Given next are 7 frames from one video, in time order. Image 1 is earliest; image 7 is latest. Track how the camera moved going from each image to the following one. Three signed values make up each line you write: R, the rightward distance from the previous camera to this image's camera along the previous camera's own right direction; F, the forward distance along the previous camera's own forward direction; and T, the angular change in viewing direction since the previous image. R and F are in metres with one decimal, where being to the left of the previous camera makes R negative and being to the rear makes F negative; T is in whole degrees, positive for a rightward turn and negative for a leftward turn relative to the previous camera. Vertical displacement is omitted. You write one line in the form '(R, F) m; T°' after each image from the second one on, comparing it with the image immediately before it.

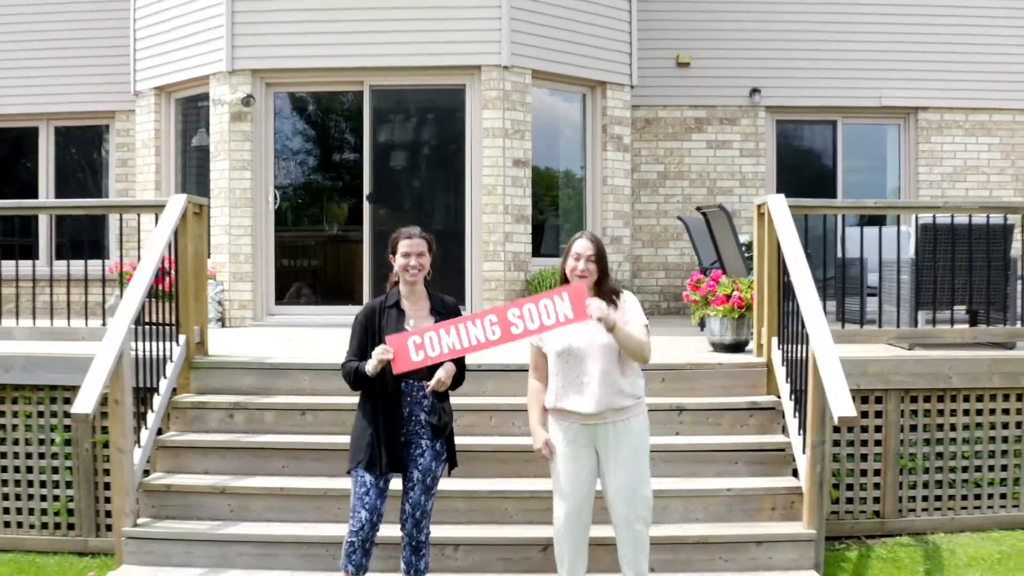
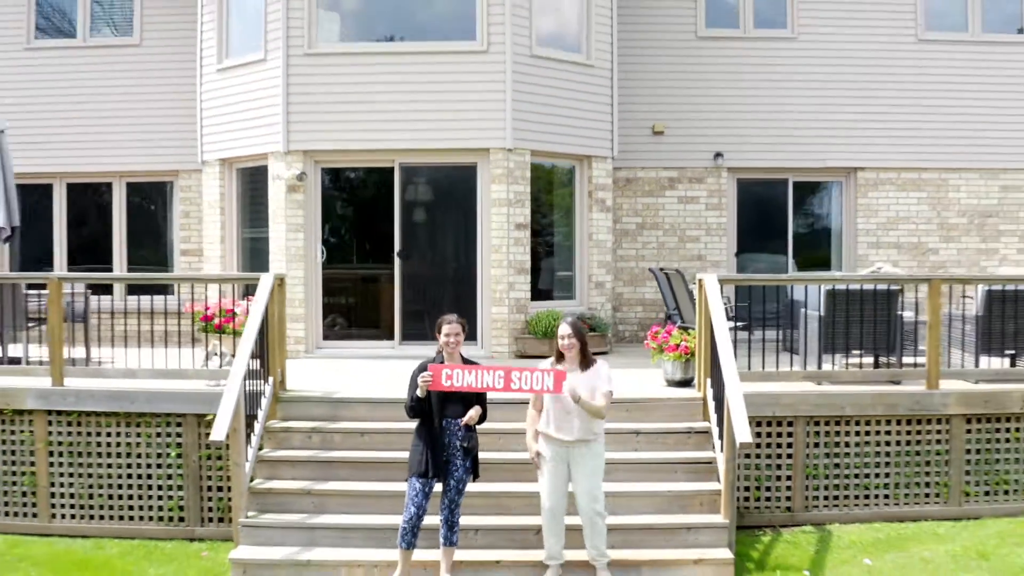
(0.0, -1.8) m; 0°
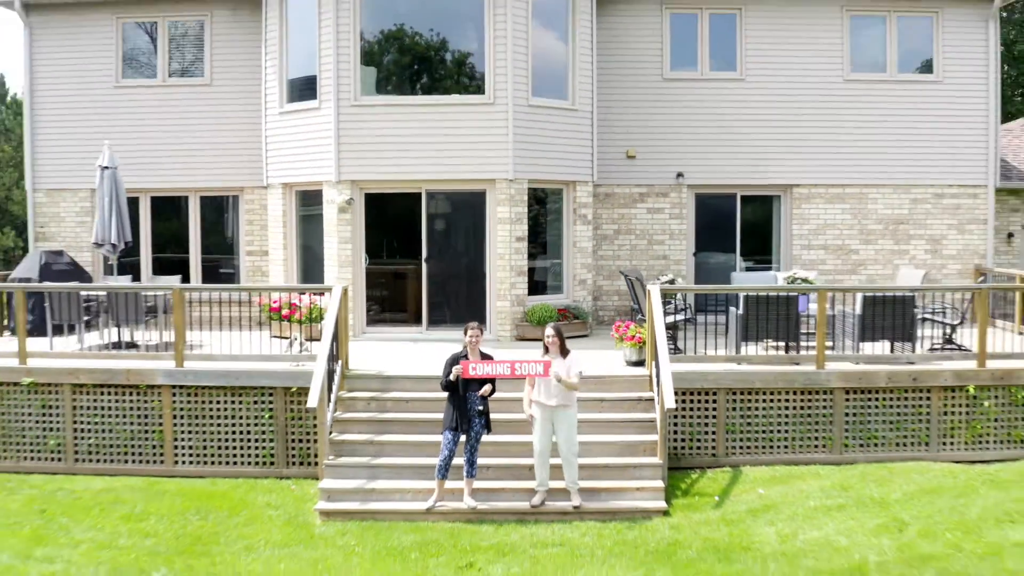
(0.0, -2.7) m; 0°
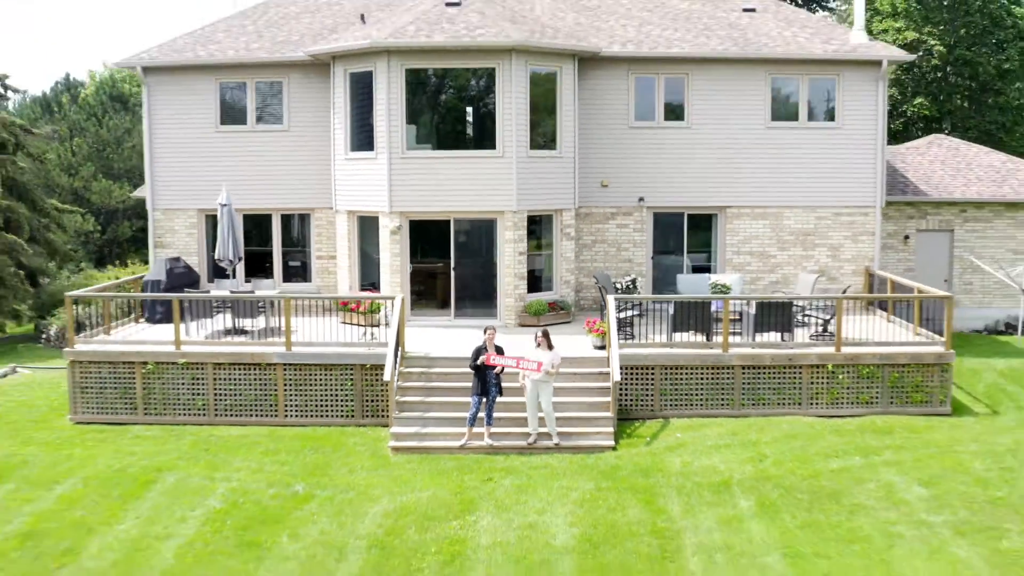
(0.0, -4.7) m; 0°
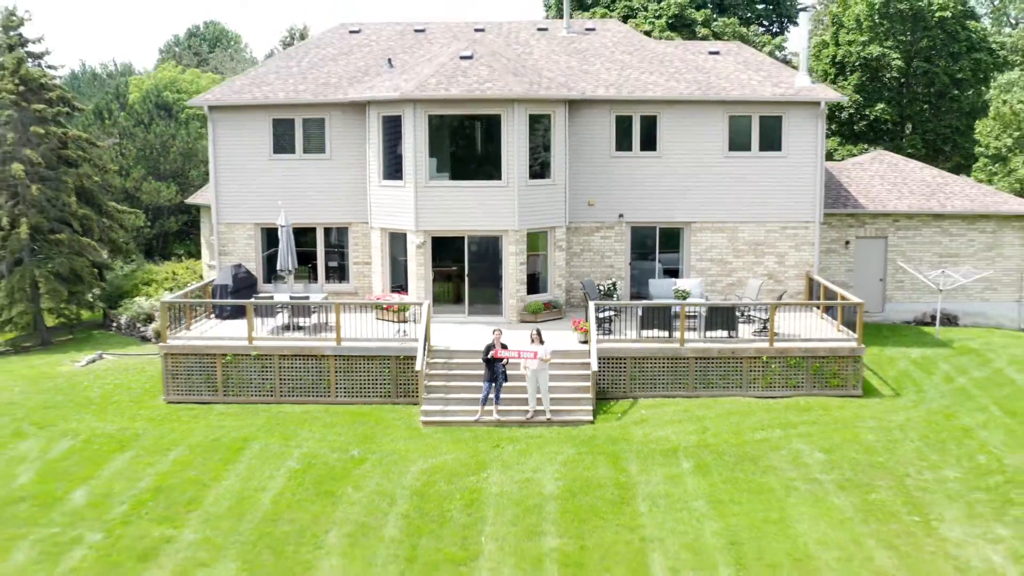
(0.0, -4.0) m; 0°
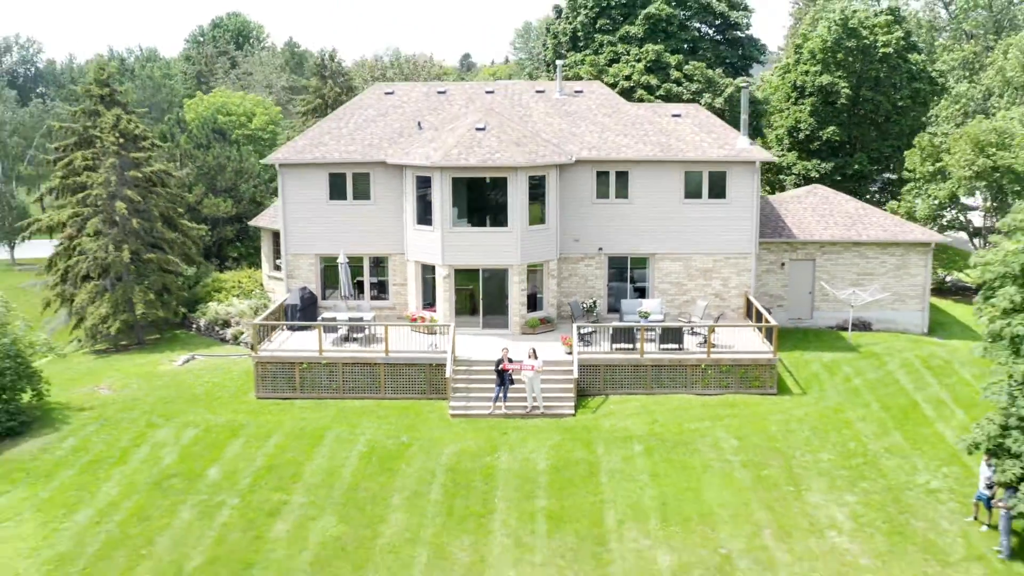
(0.0, -6.6) m; 0°
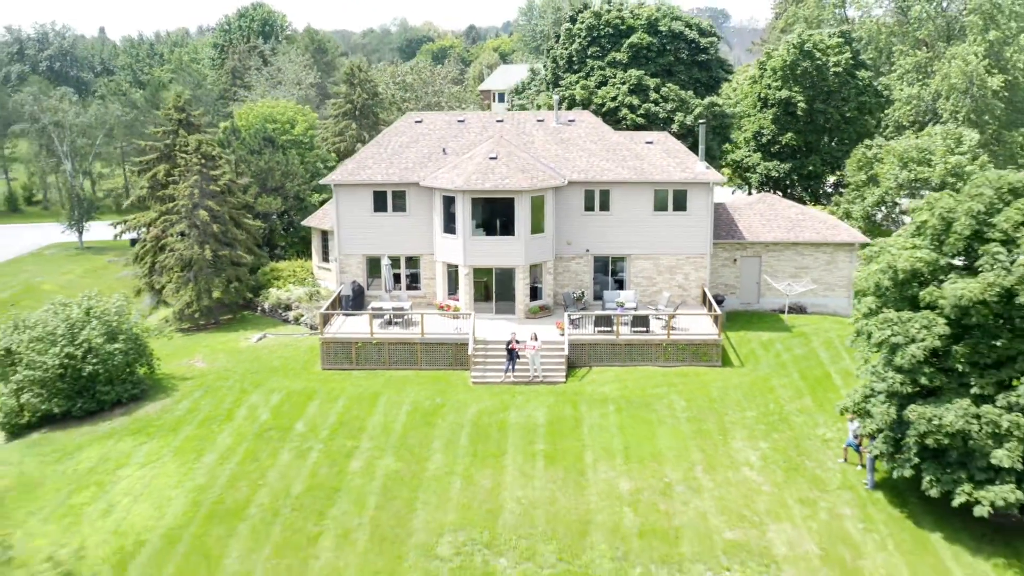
(-0.1, -7.9) m; 0°
